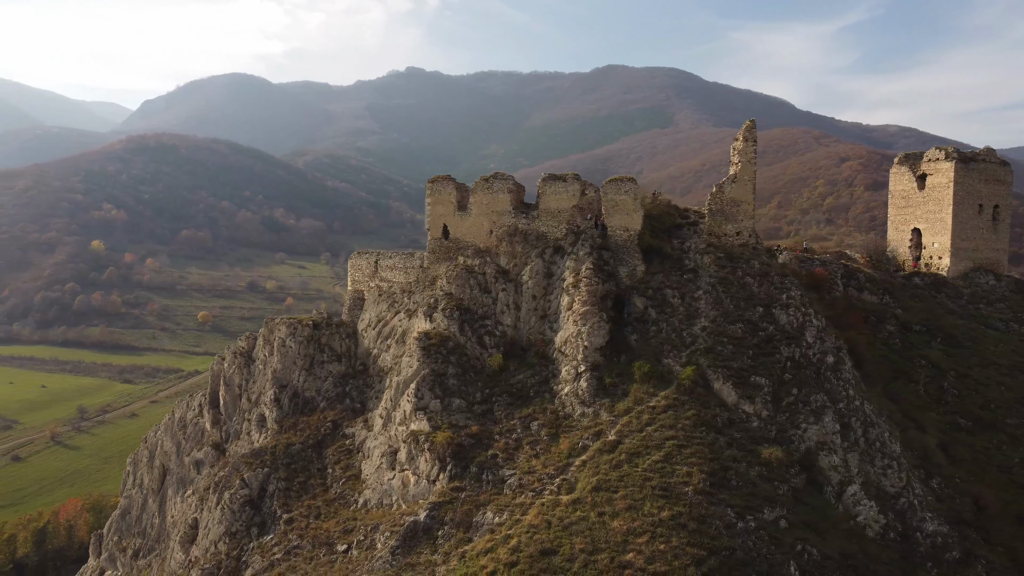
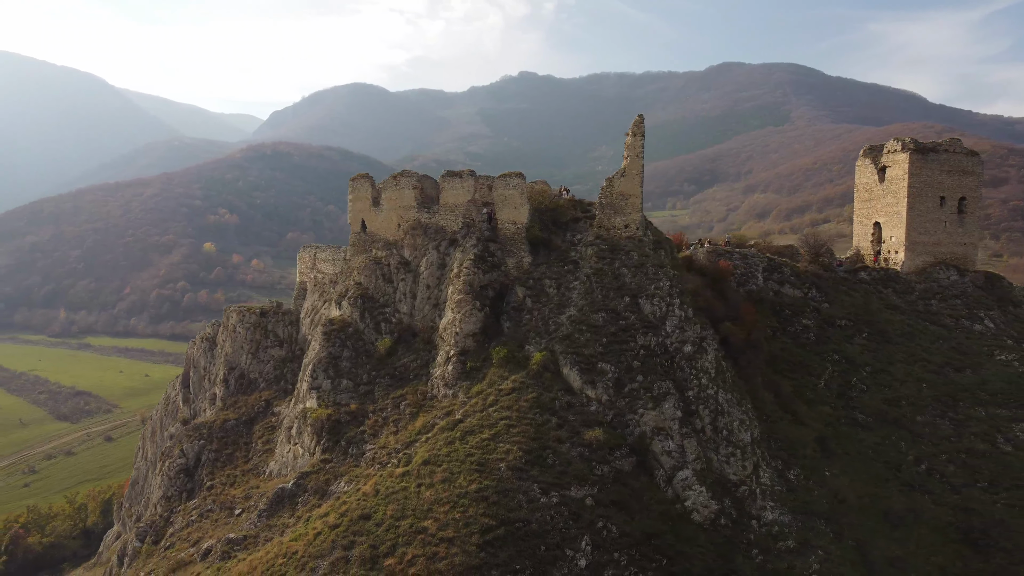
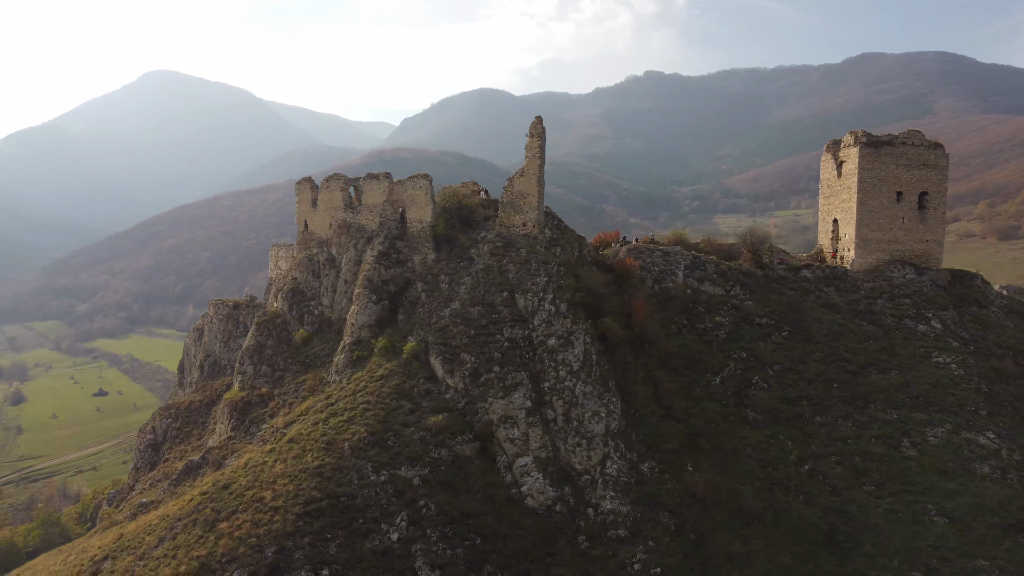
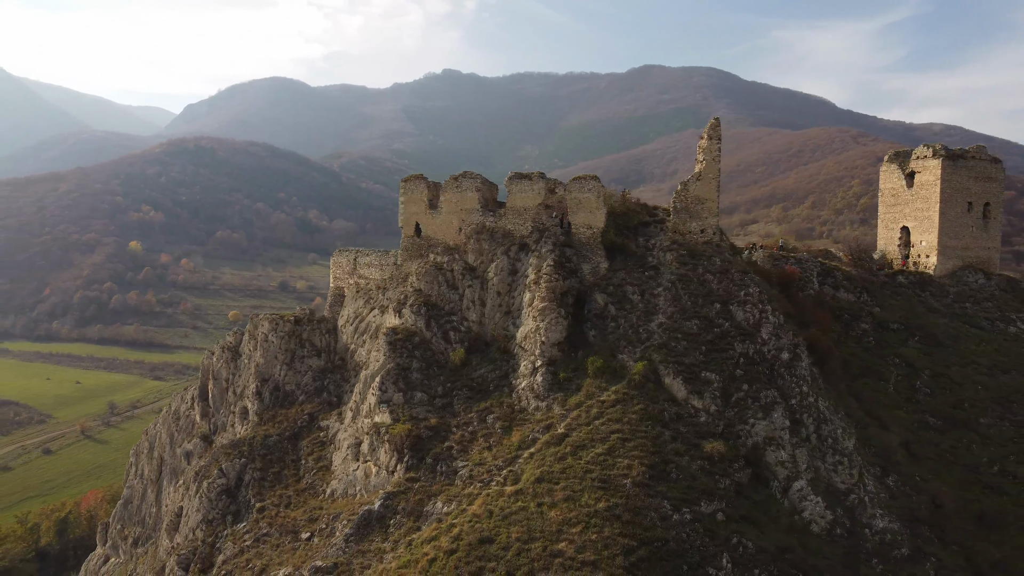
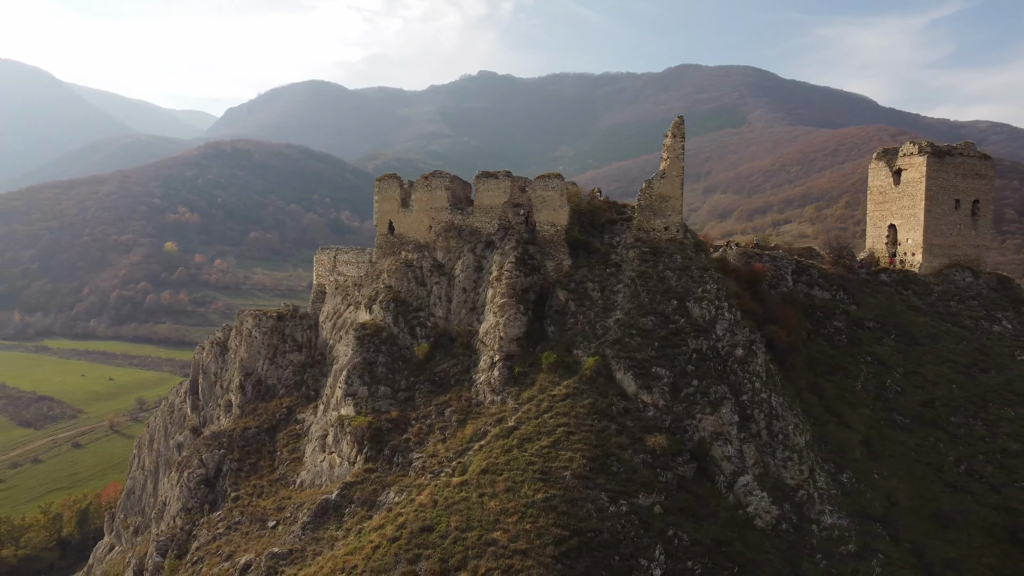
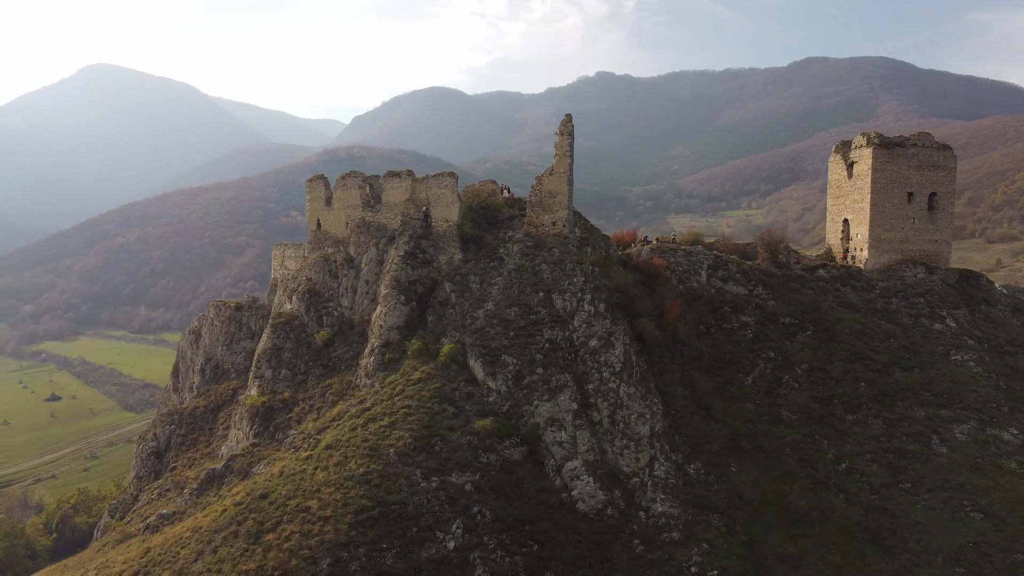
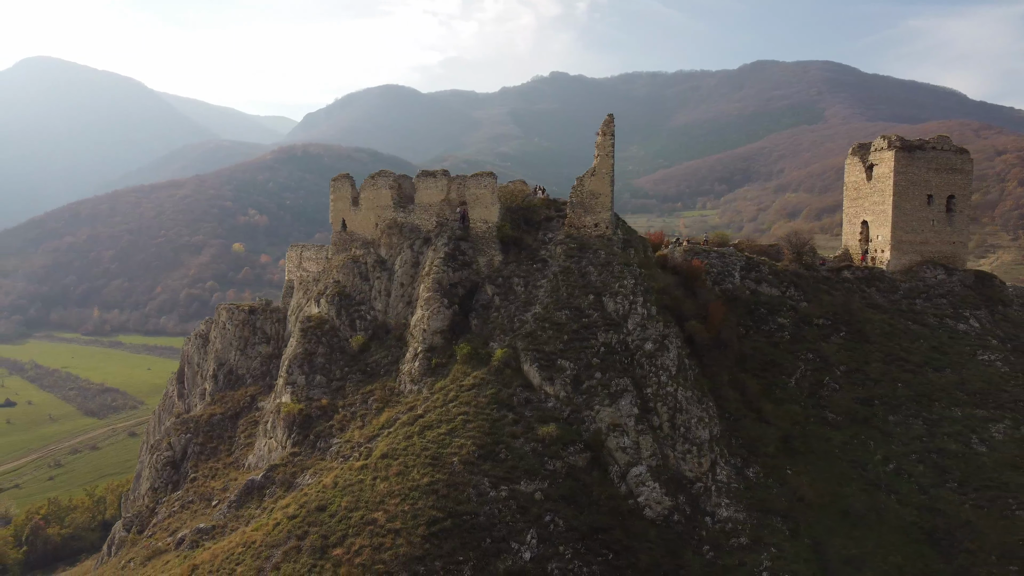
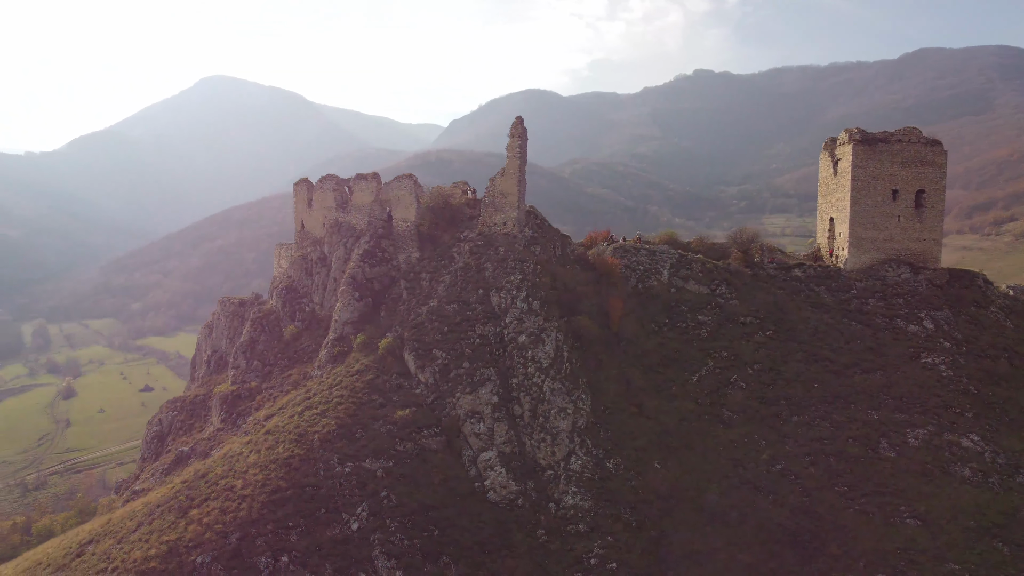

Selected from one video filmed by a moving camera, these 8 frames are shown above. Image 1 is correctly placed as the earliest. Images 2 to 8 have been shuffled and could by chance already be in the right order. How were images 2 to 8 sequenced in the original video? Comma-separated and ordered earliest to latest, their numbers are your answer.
4, 5, 2, 7, 6, 3, 8
